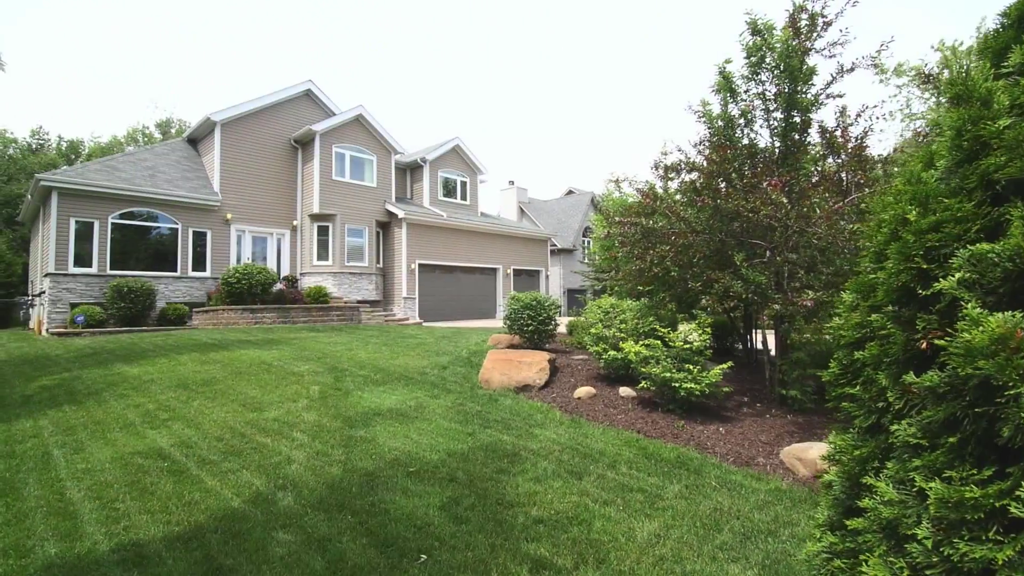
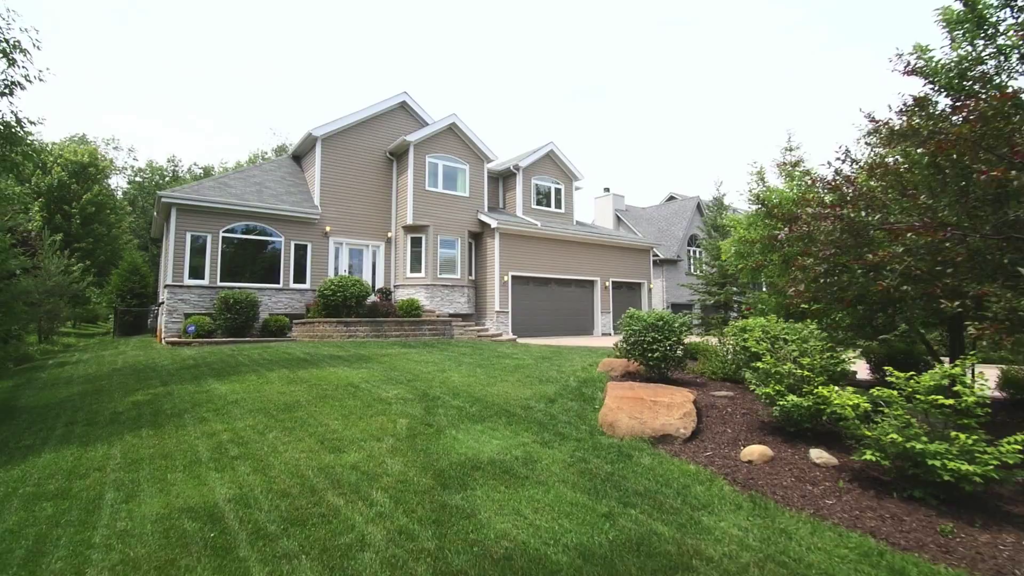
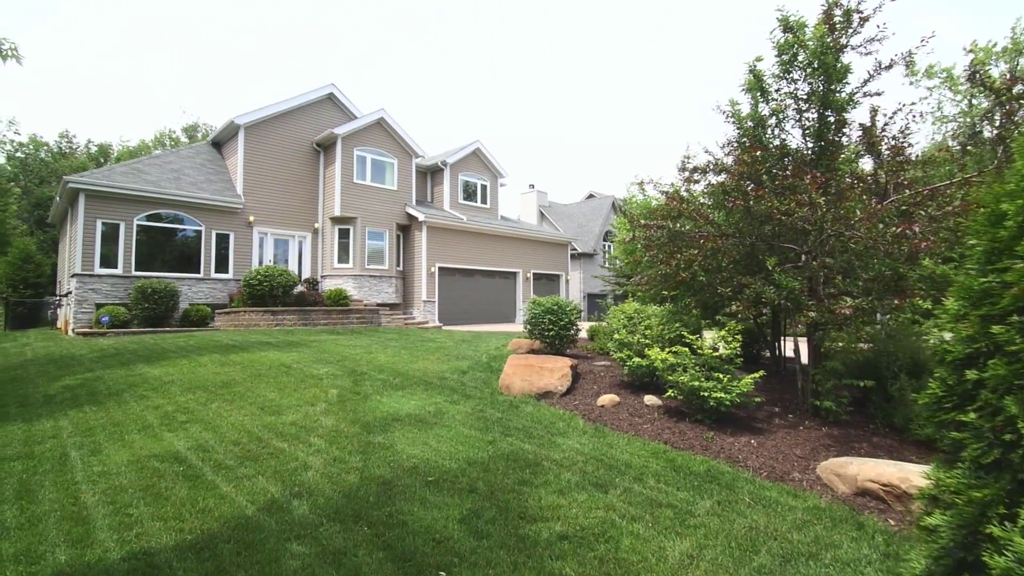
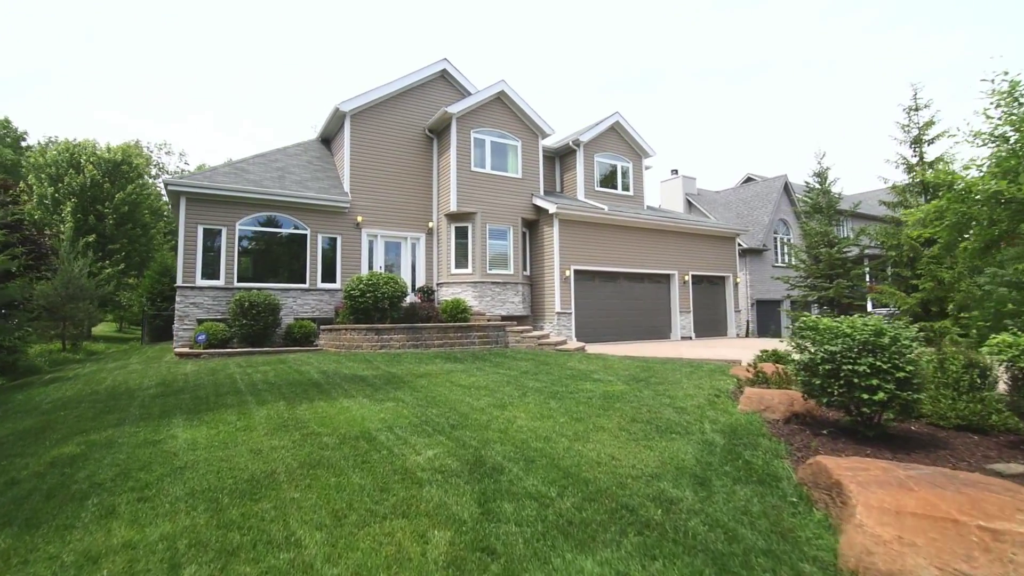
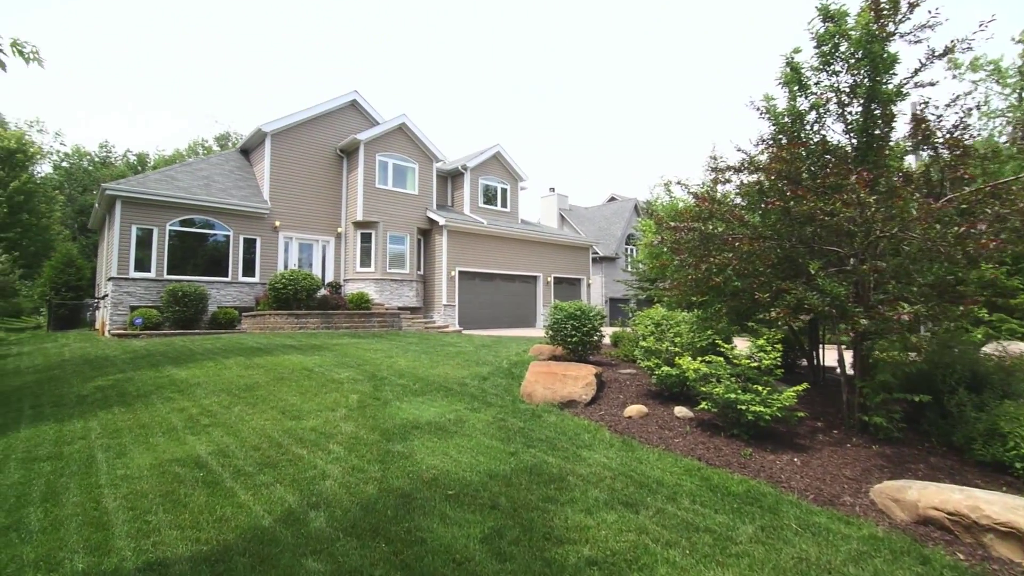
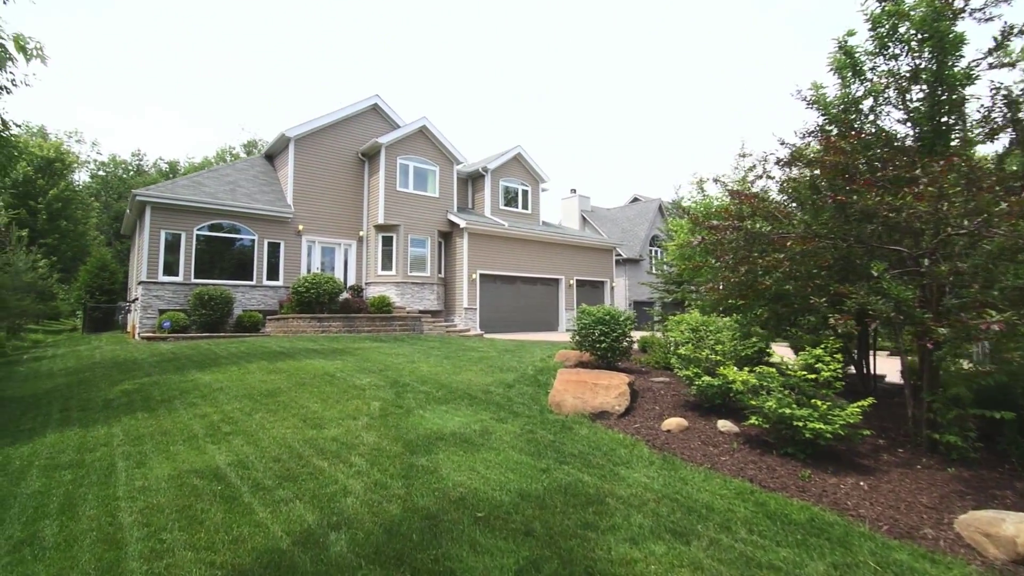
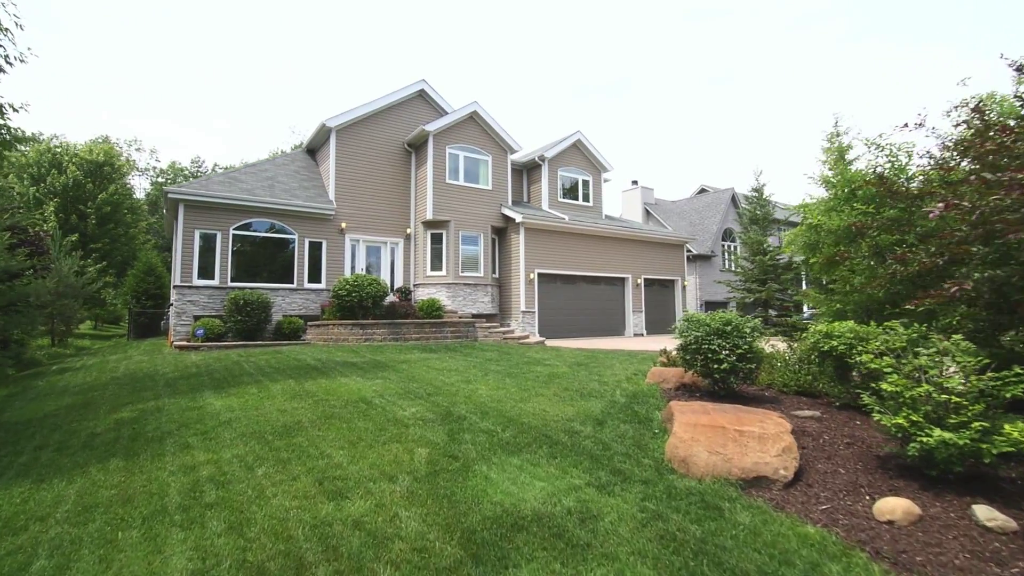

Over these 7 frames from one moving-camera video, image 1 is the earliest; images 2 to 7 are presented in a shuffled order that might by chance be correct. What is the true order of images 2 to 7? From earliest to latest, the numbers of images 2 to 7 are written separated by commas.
3, 5, 6, 2, 7, 4
